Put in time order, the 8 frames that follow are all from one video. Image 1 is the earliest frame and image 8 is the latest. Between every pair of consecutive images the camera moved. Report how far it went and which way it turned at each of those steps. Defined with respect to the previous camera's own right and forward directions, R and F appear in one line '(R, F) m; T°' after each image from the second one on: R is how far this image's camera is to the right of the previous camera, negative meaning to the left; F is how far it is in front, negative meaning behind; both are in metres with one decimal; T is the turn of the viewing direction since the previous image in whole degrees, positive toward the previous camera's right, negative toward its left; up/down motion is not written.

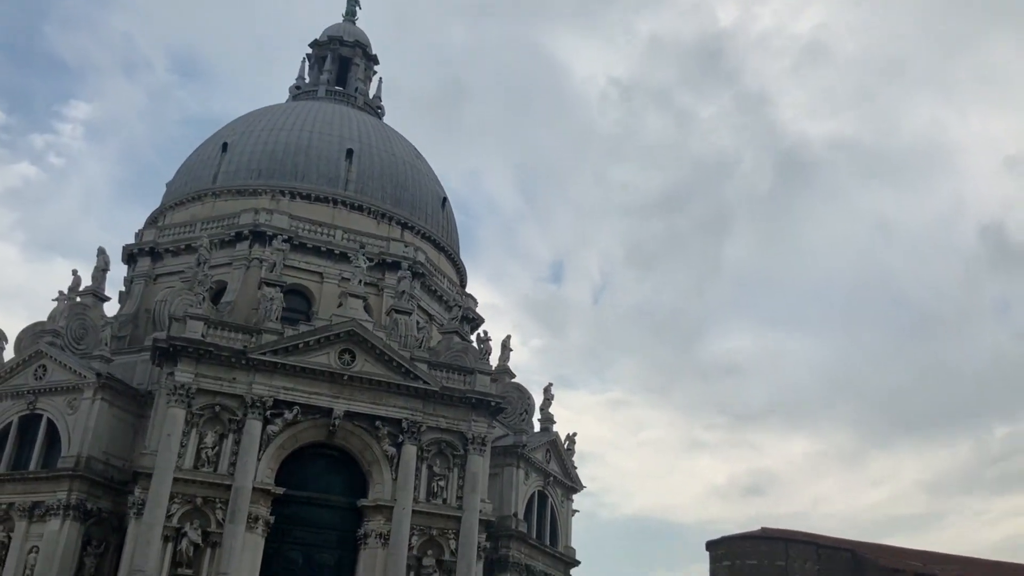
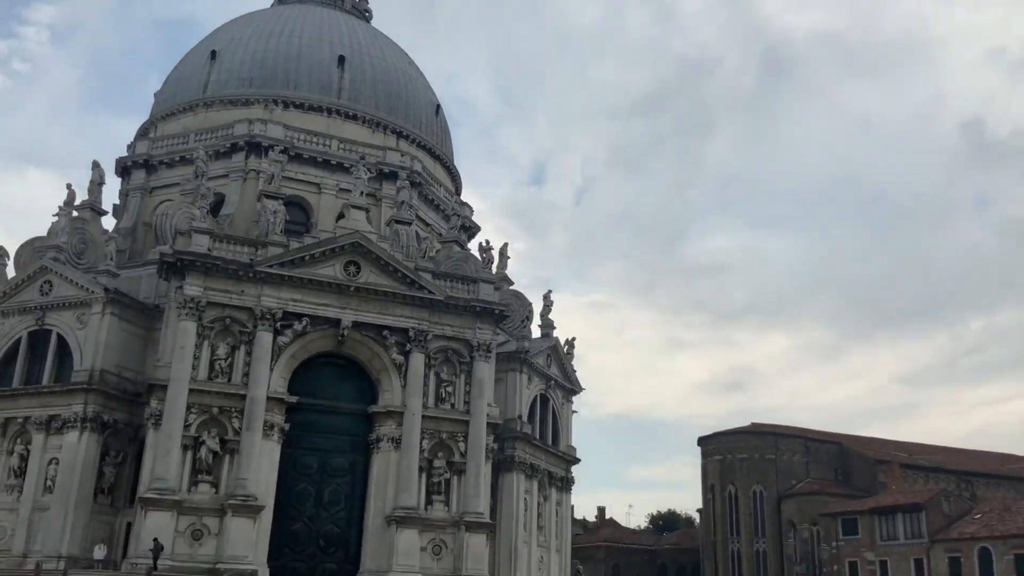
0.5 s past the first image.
(-1.0, -0.4) m; +1°
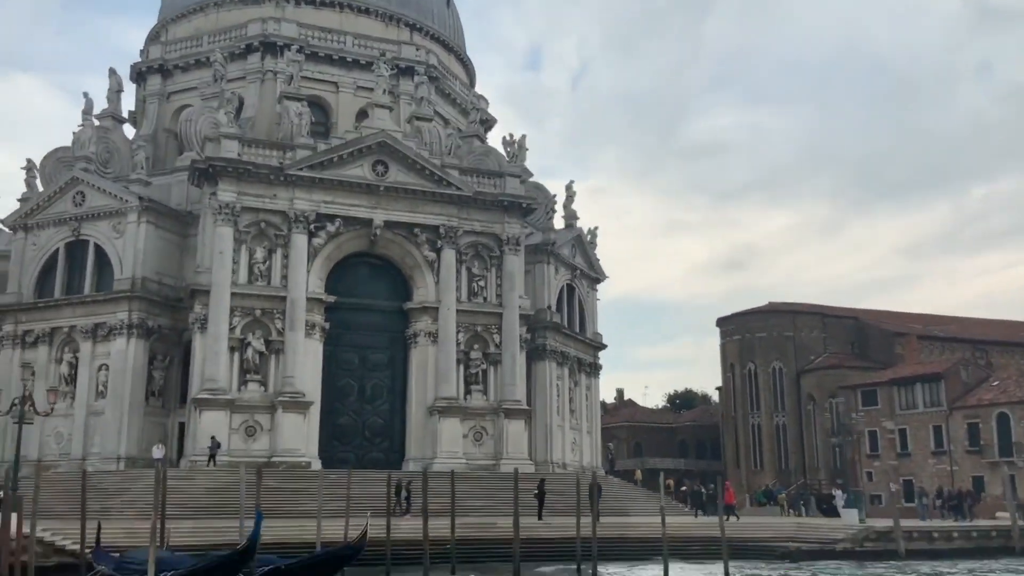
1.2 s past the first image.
(-1.1, -0.6) m; 0°
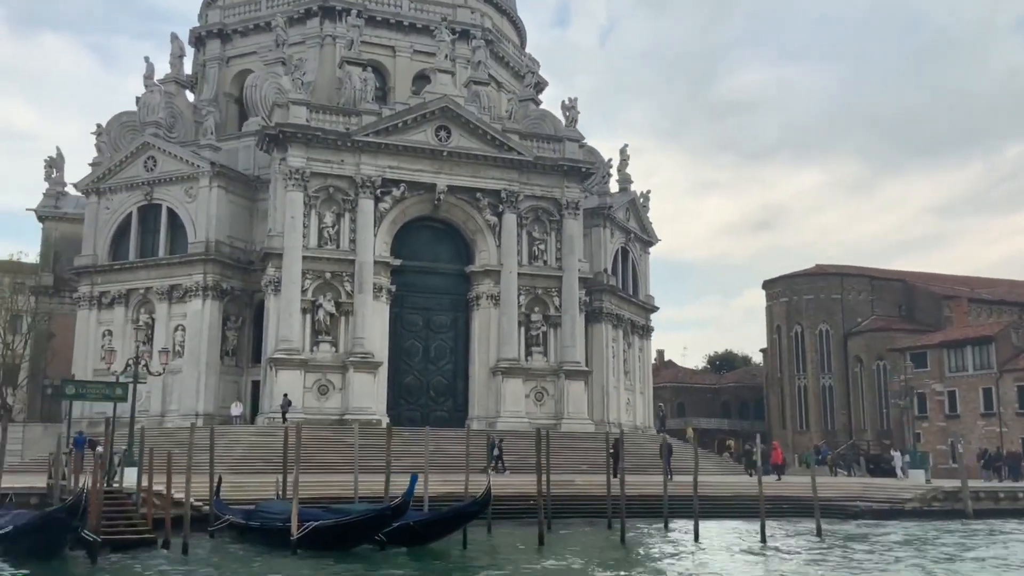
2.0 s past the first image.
(-1.3, -0.8) m; -1°
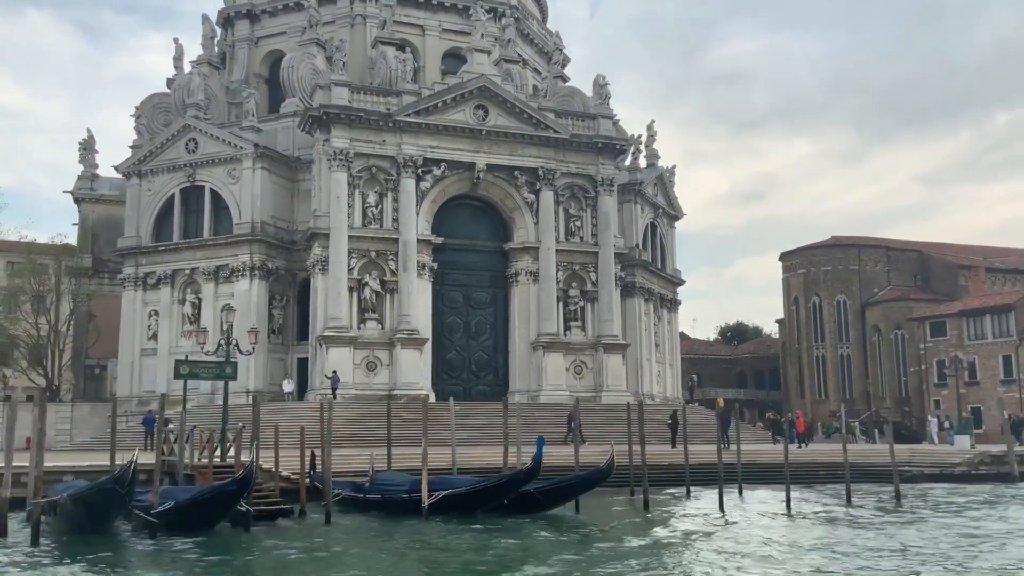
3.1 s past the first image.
(-1.9, -0.7) m; +1°
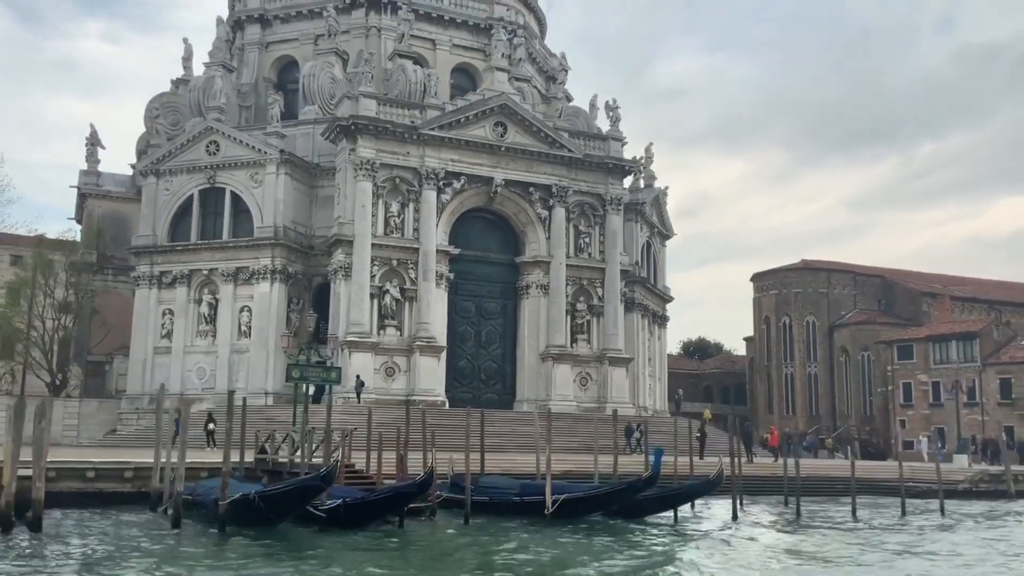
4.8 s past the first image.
(-3.2, -1.2) m; +4°
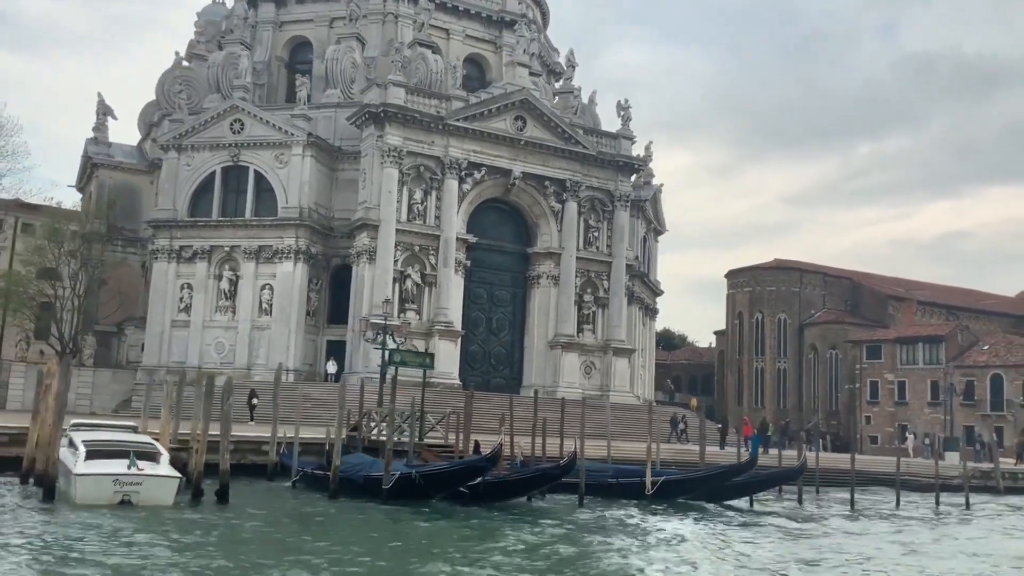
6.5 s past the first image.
(-3.2, -1.3) m; +4°
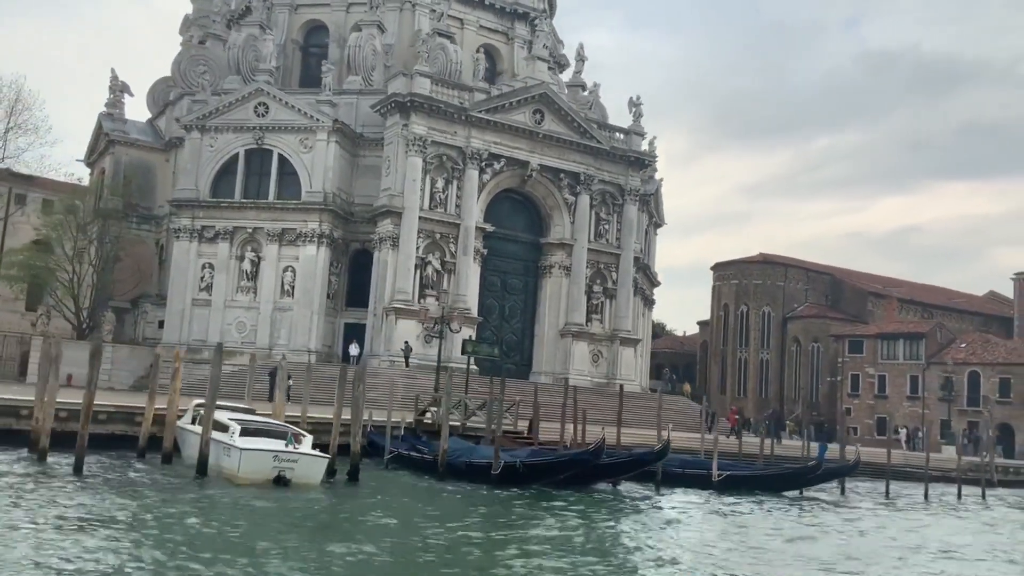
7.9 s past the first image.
(-2.4, -1.1) m; +3°
